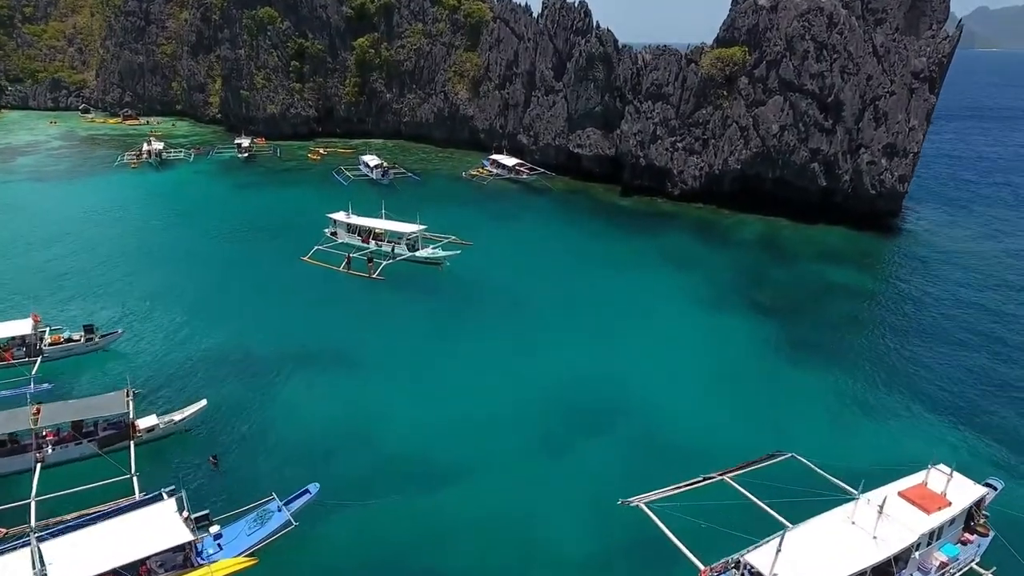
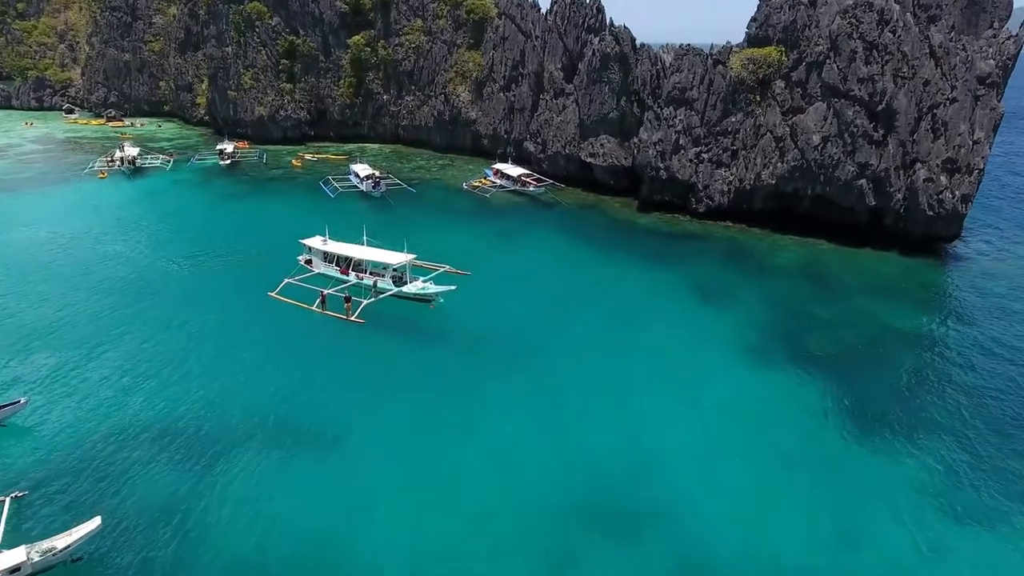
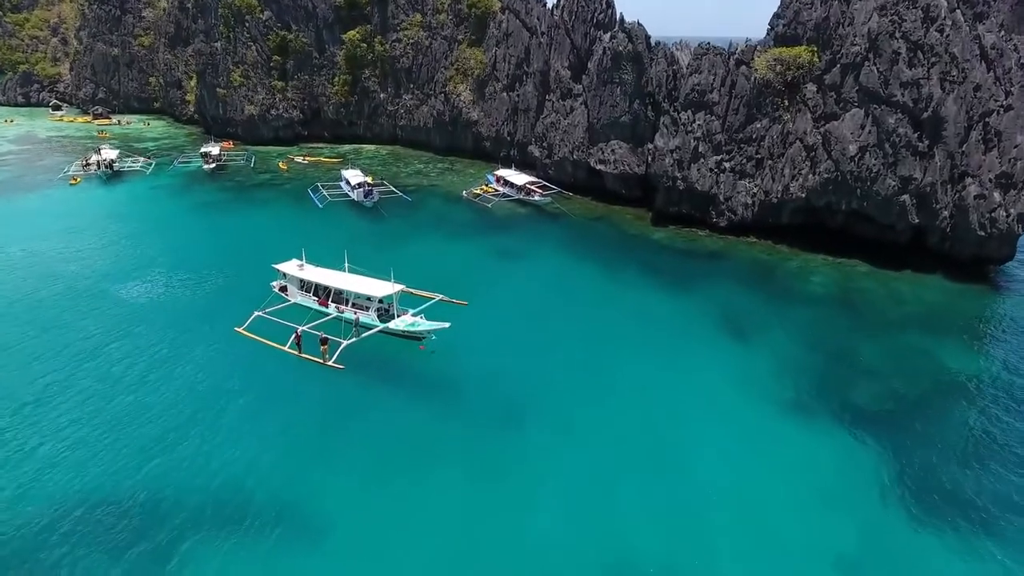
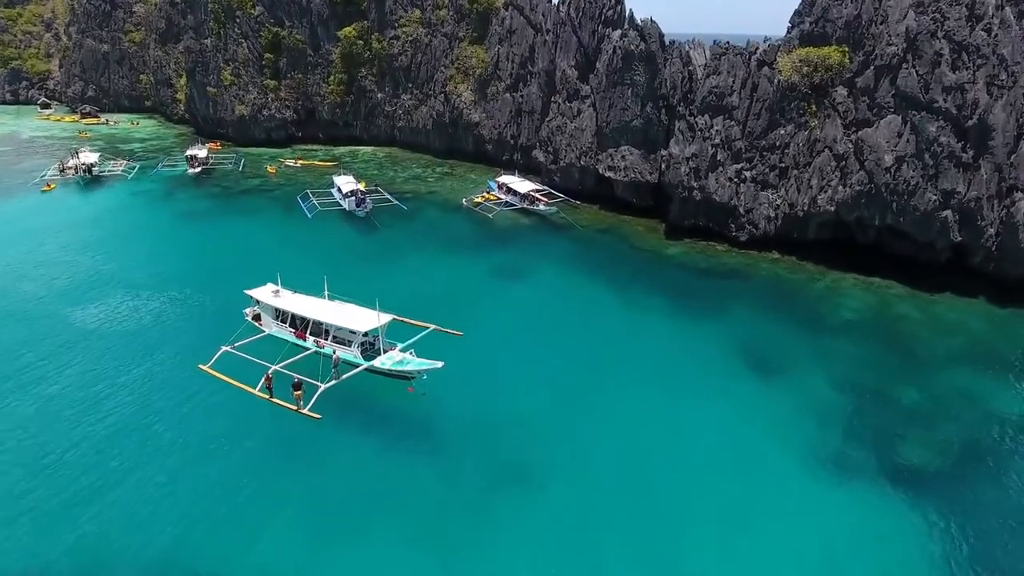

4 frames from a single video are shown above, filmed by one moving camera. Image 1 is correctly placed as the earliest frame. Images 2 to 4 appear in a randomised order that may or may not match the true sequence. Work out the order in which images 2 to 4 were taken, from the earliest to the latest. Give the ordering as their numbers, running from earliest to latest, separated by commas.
2, 3, 4
